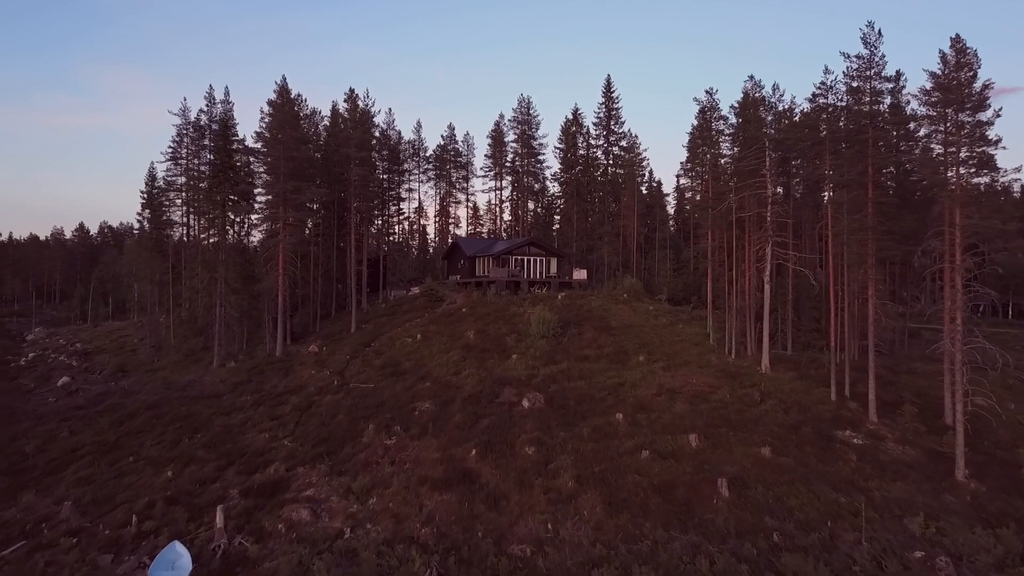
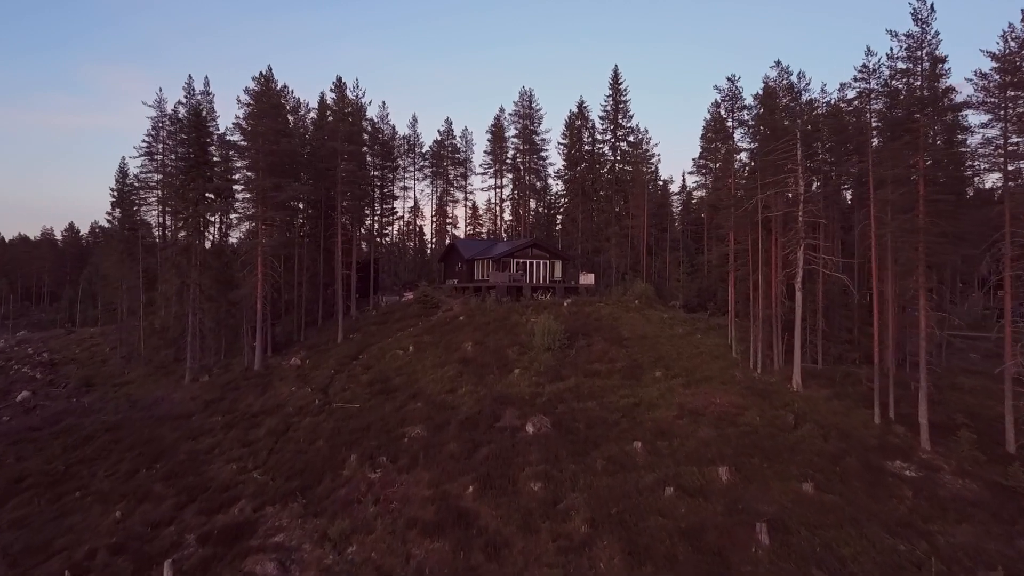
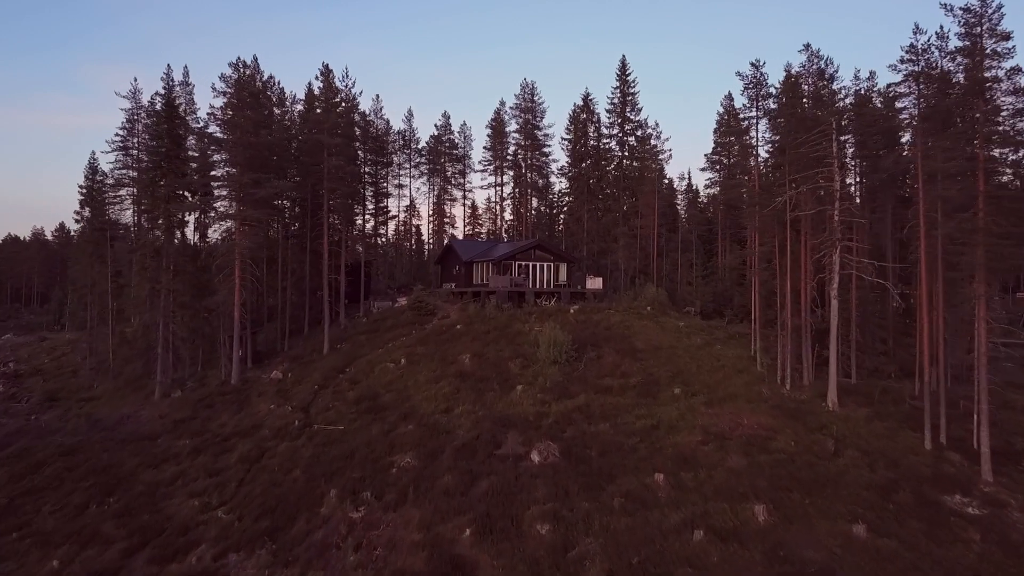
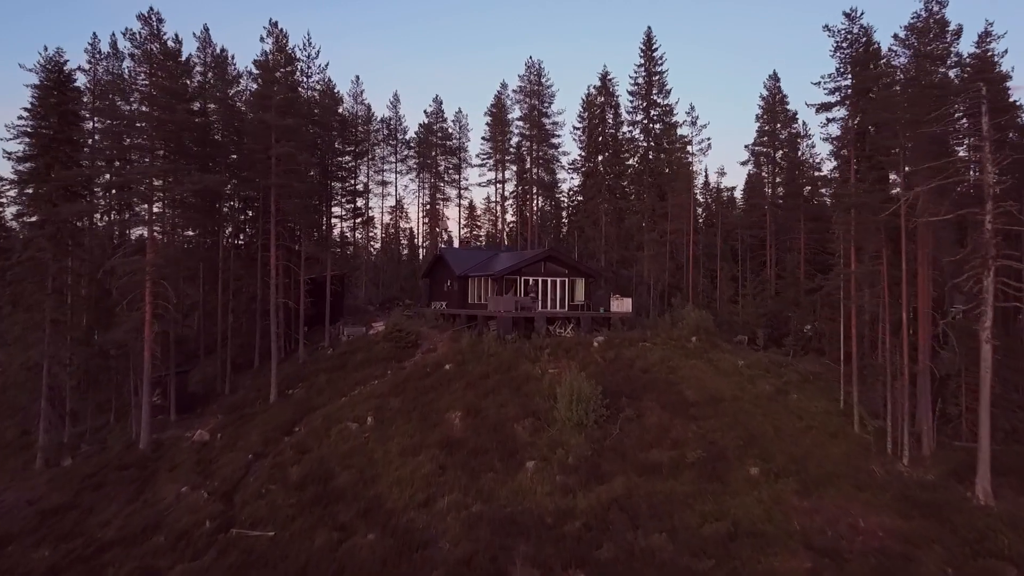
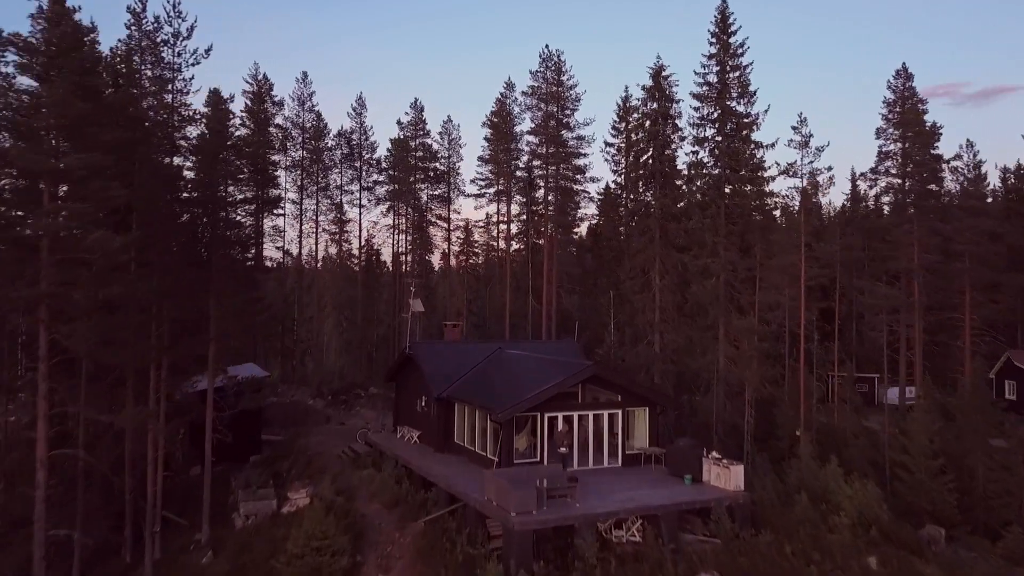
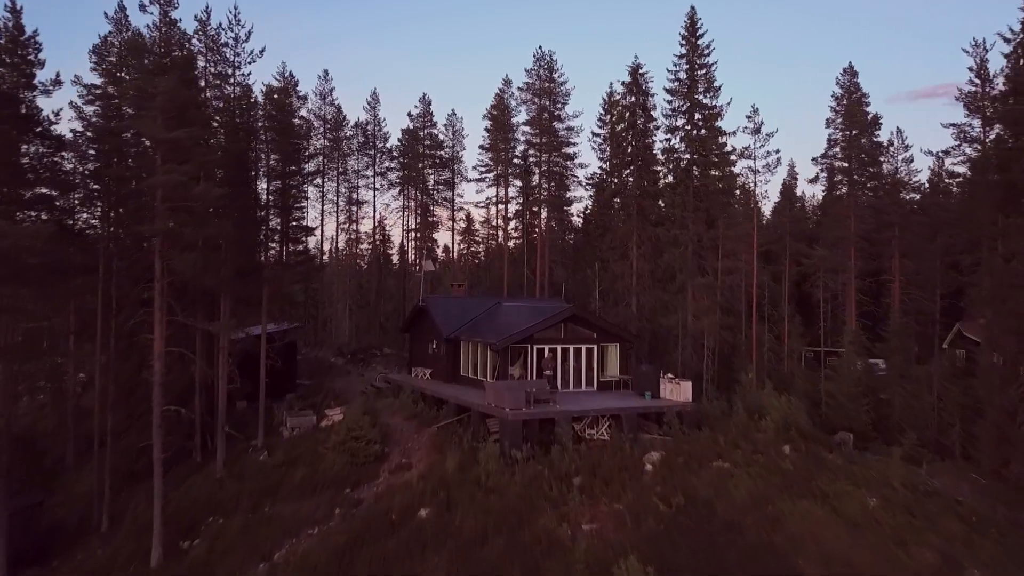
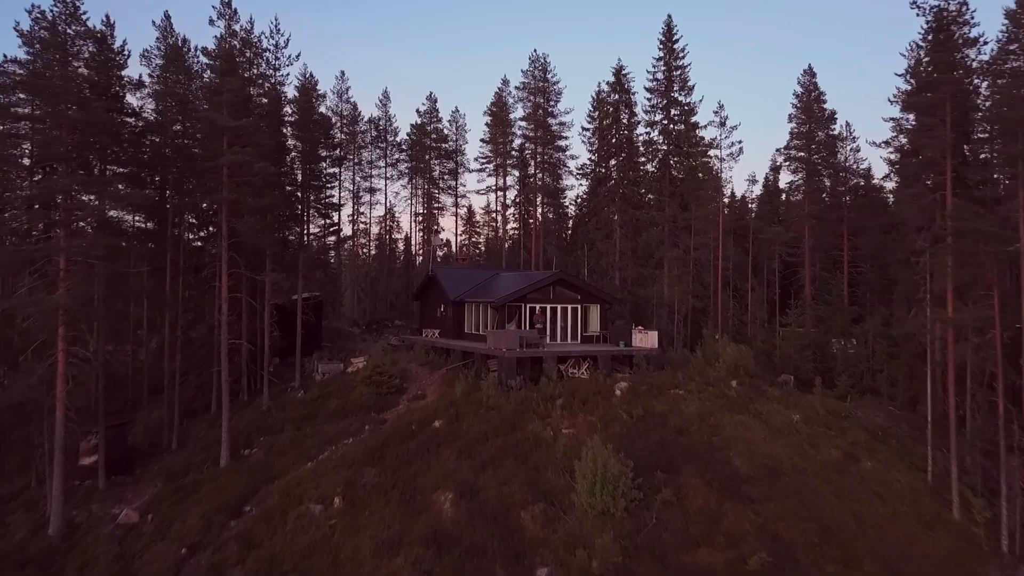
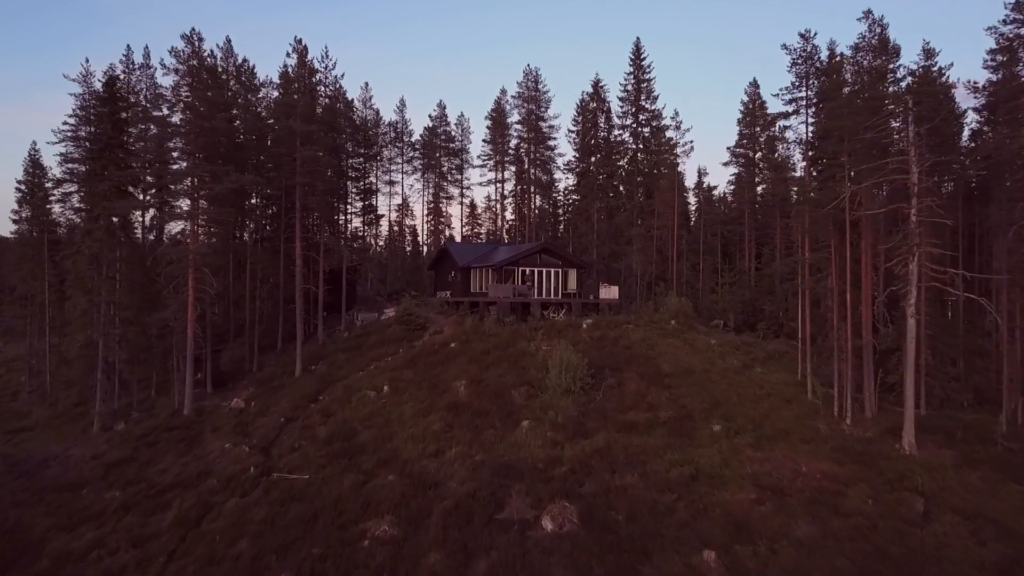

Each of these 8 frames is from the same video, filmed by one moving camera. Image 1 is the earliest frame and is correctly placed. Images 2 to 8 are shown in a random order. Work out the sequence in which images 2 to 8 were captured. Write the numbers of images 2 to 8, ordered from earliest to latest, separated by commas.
2, 3, 8, 4, 7, 6, 5
